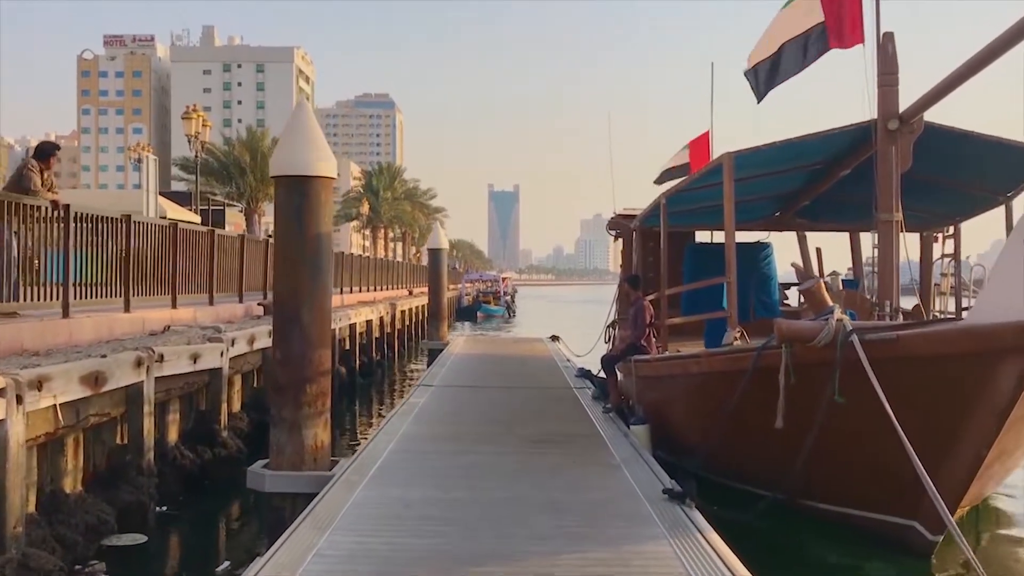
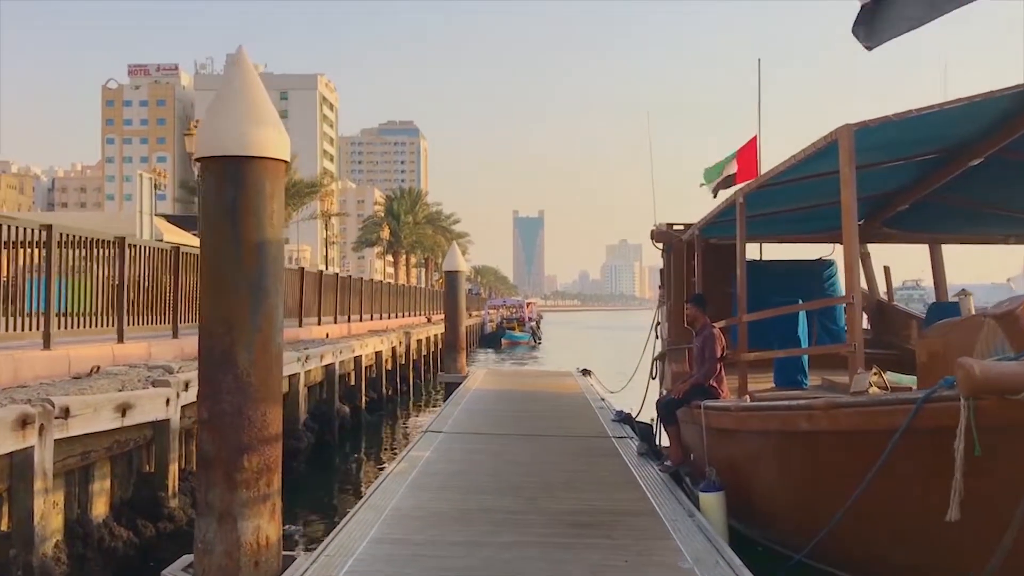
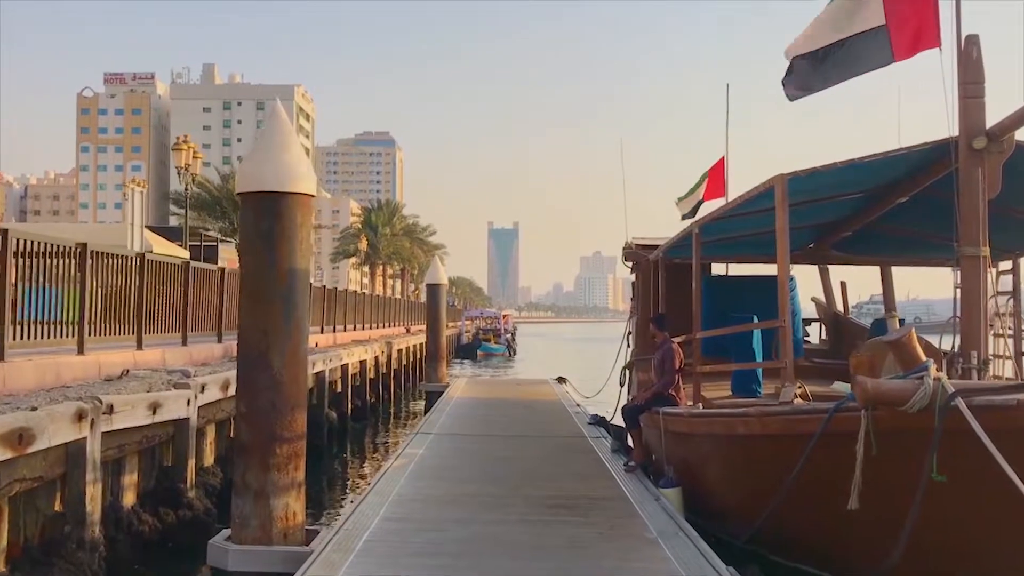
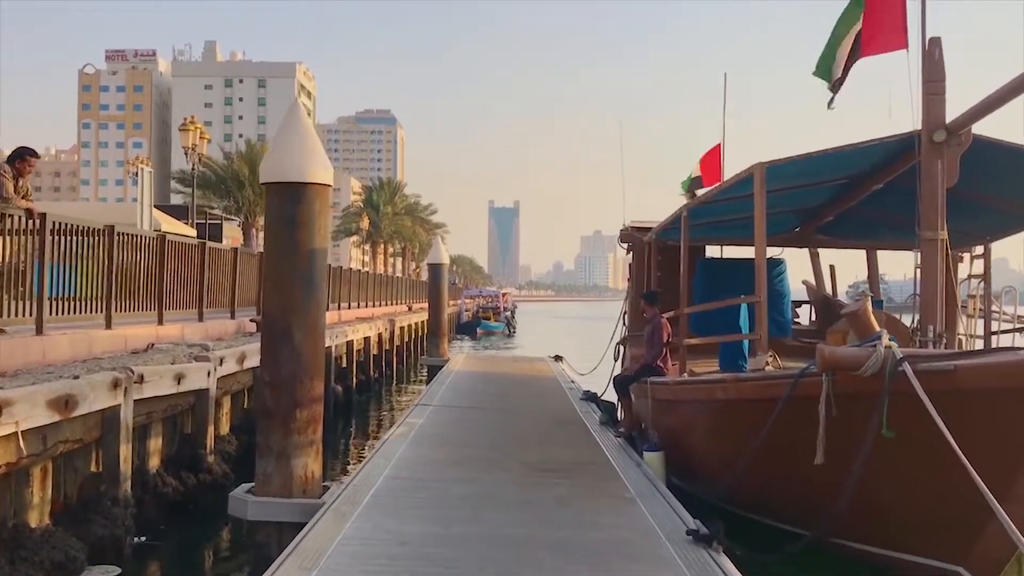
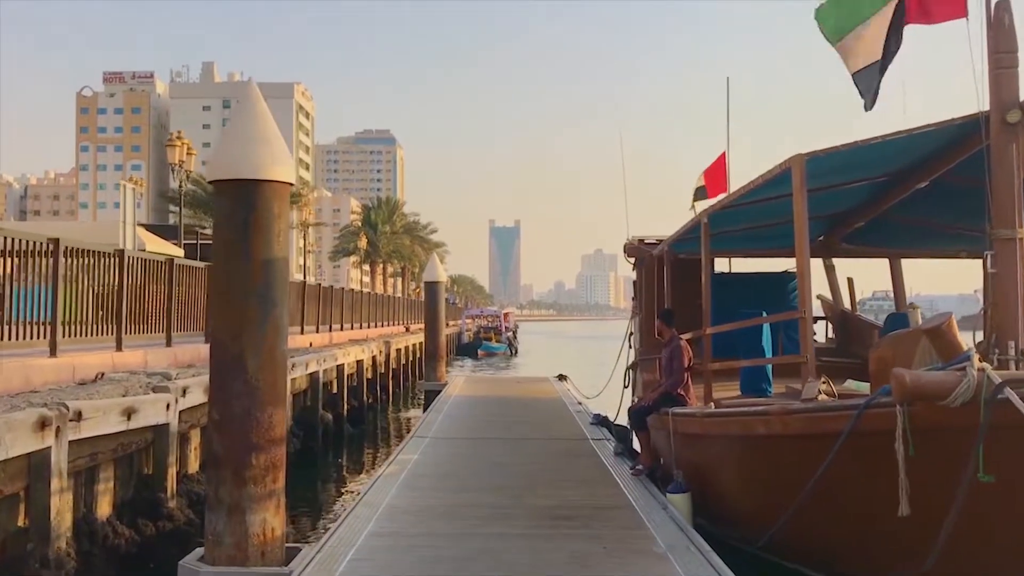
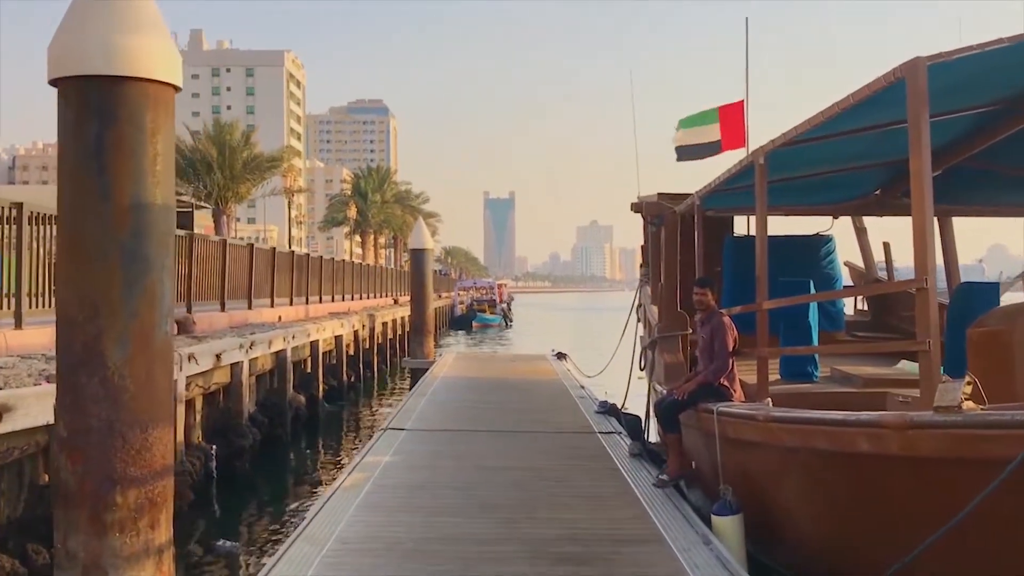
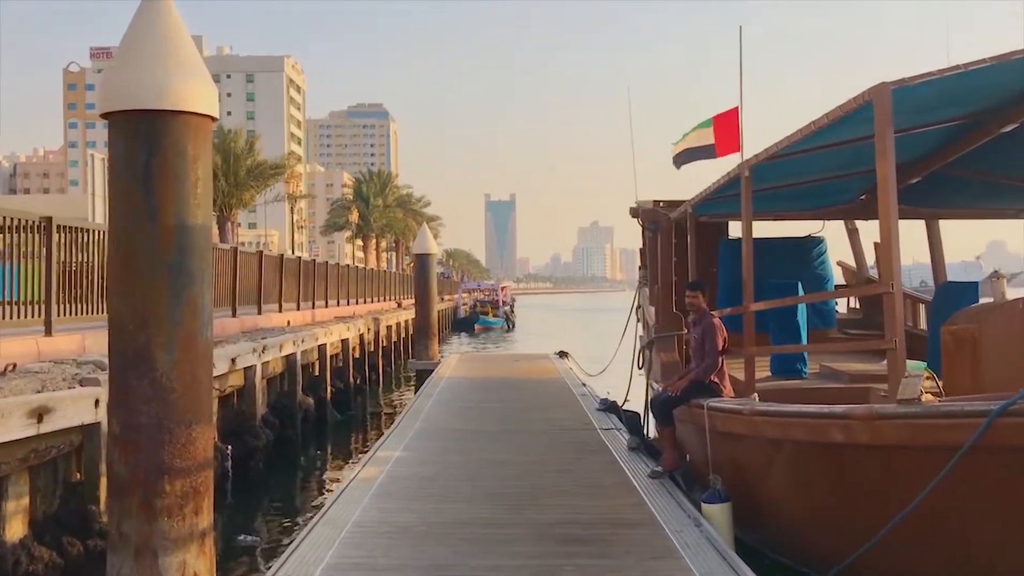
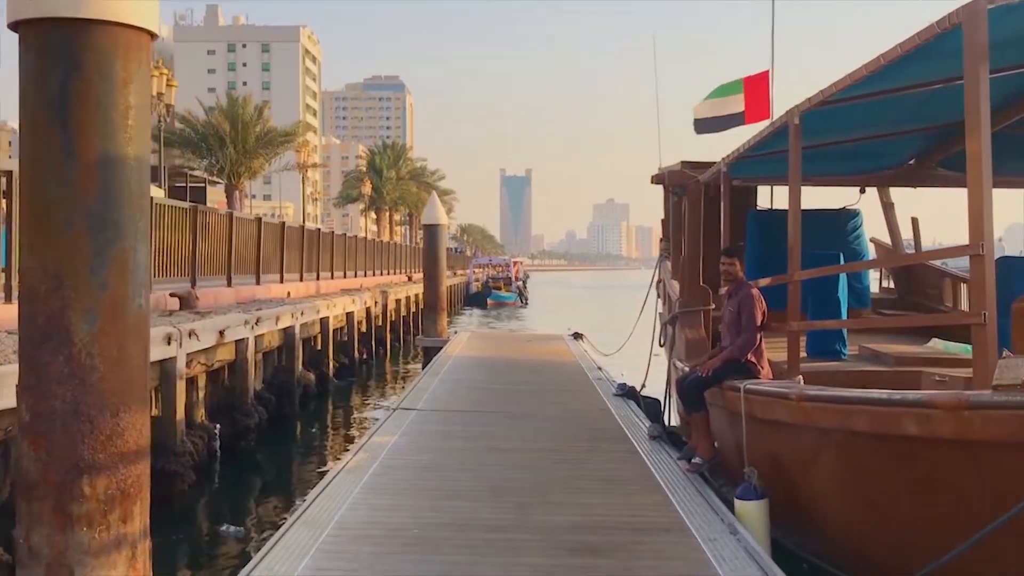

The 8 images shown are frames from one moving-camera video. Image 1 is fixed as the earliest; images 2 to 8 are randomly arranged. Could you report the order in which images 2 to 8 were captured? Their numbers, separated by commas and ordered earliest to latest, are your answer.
4, 3, 5, 2, 7, 6, 8
